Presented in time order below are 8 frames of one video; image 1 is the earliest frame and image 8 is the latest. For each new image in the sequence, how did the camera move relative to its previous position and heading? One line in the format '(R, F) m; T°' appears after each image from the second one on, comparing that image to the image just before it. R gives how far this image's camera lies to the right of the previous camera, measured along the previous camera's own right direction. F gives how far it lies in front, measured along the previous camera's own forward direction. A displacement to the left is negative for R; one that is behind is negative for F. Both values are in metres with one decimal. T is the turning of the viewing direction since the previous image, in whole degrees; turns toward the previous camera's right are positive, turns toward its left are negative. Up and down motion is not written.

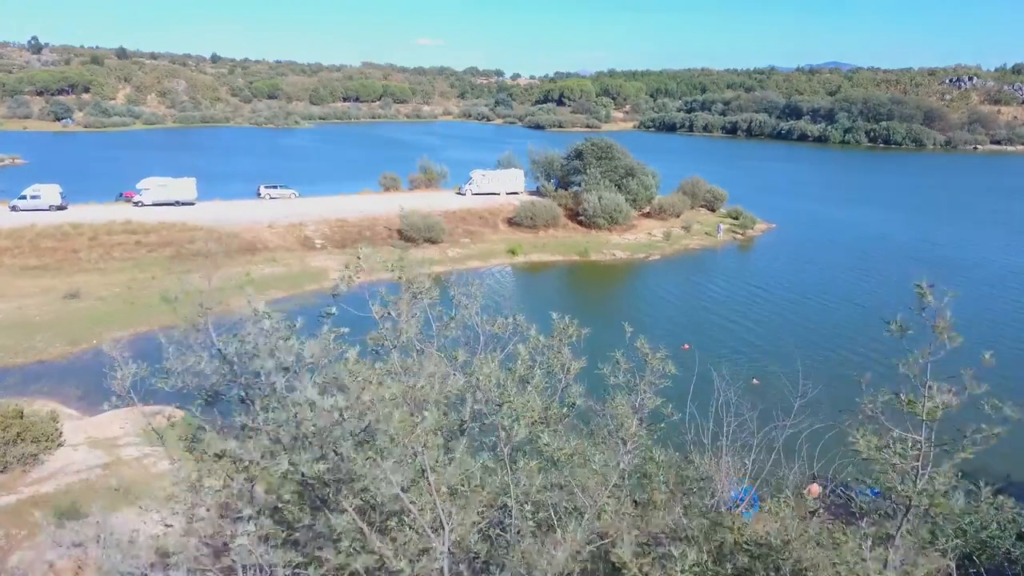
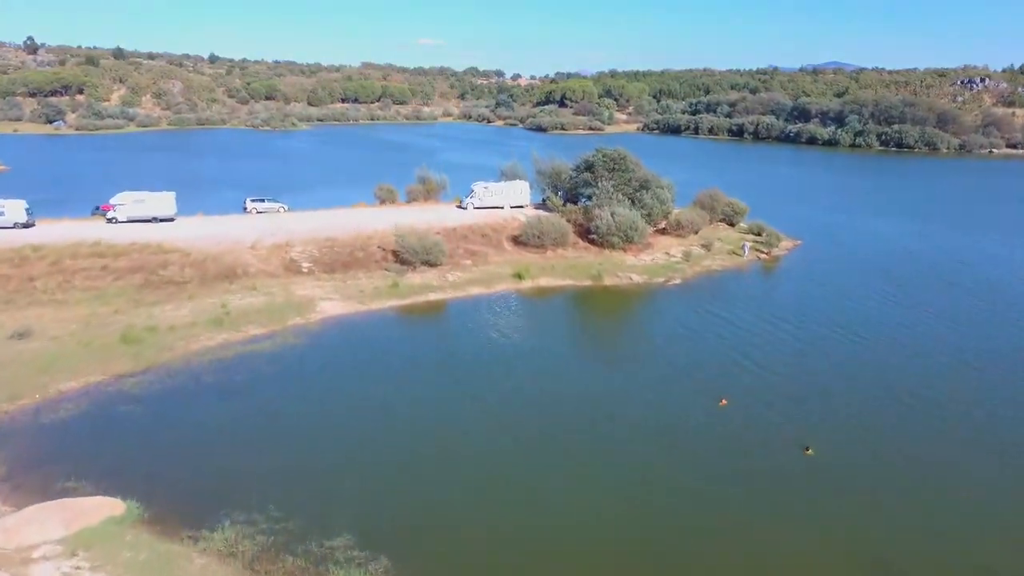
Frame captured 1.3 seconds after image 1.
(-0.3, +3.4) m; 0°
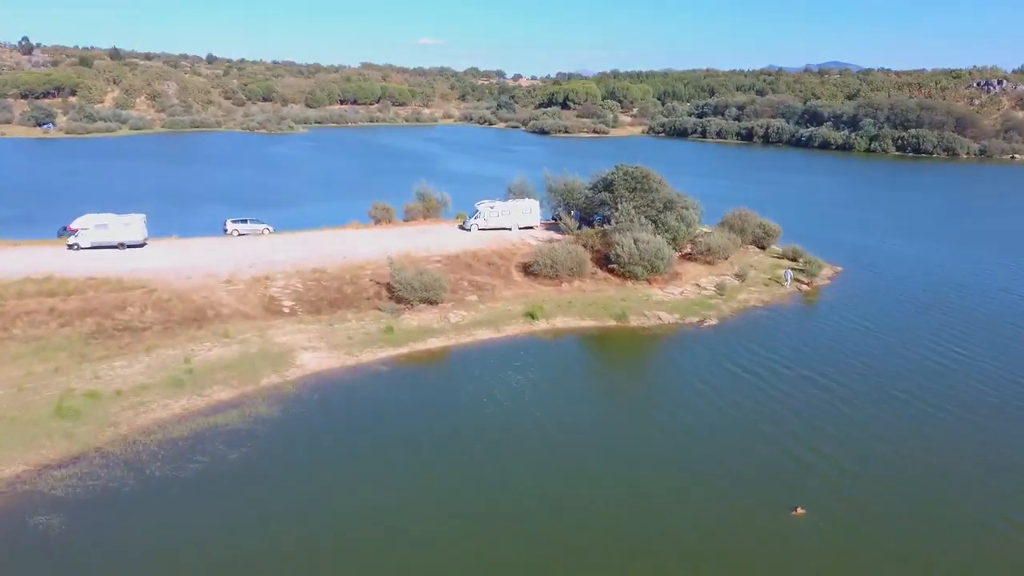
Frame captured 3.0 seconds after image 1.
(-0.5, +4.4) m; 0°
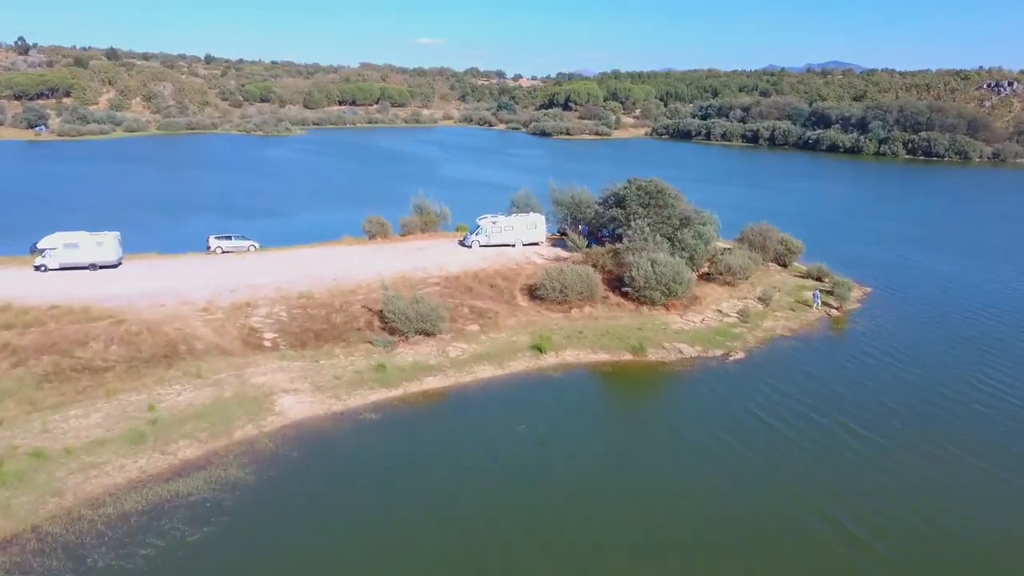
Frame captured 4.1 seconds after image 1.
(-0.2, +2.8) m; 0°
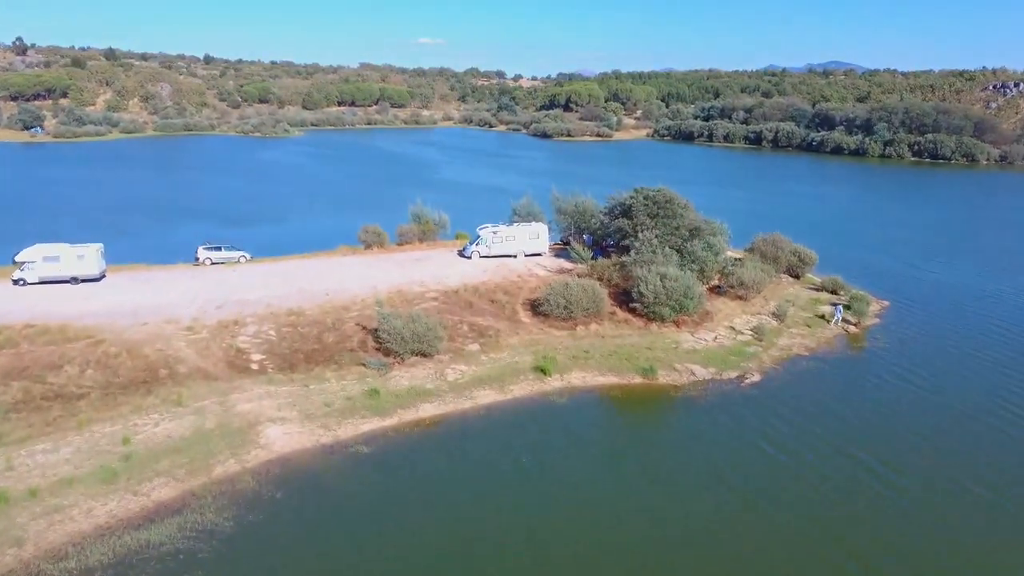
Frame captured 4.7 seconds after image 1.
(-0.1, +1.6) m; 0°
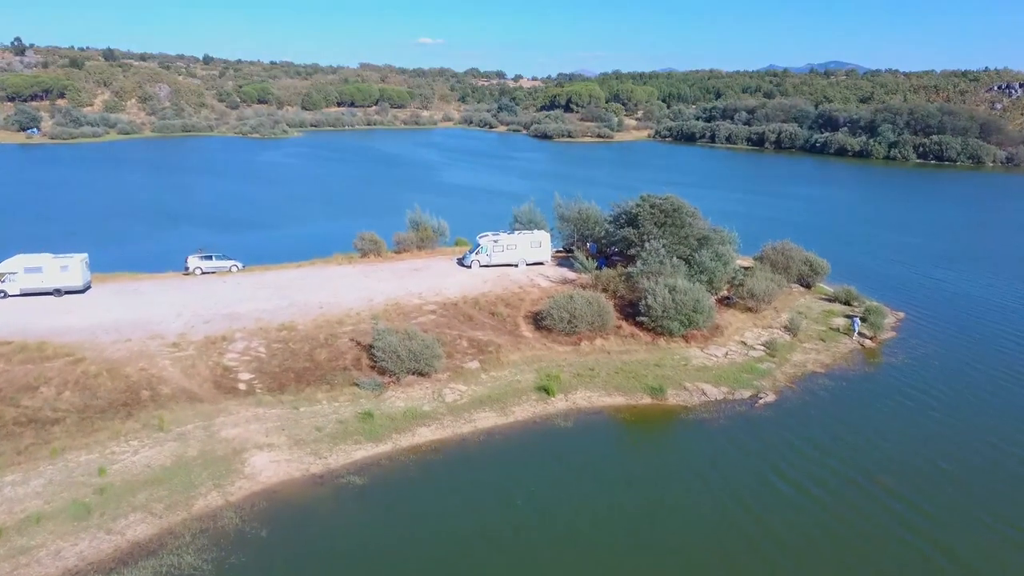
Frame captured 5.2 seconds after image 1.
(-0.1, +1.3) m; 0°
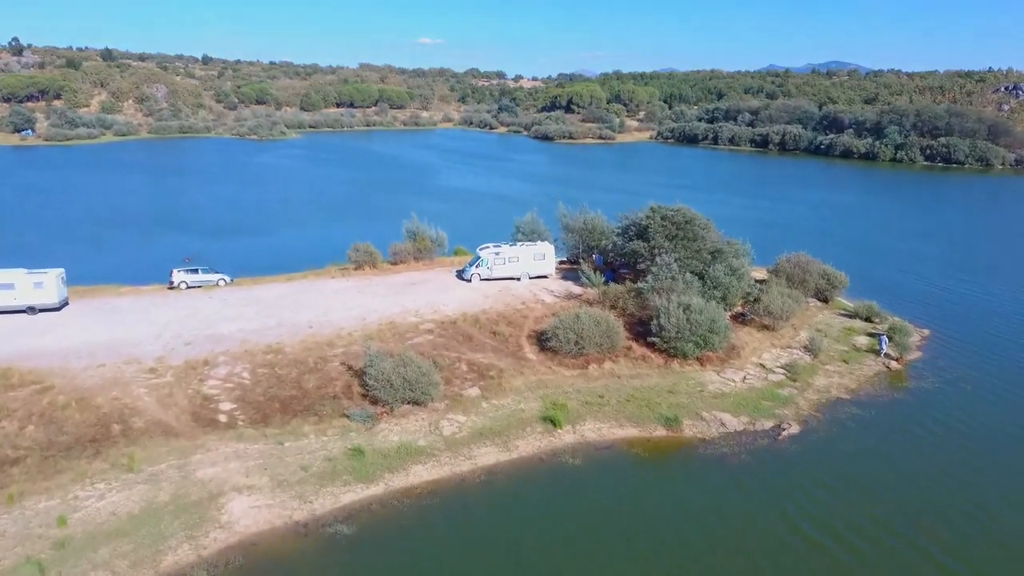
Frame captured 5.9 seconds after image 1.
(-0.1, +1.8) m; 0°
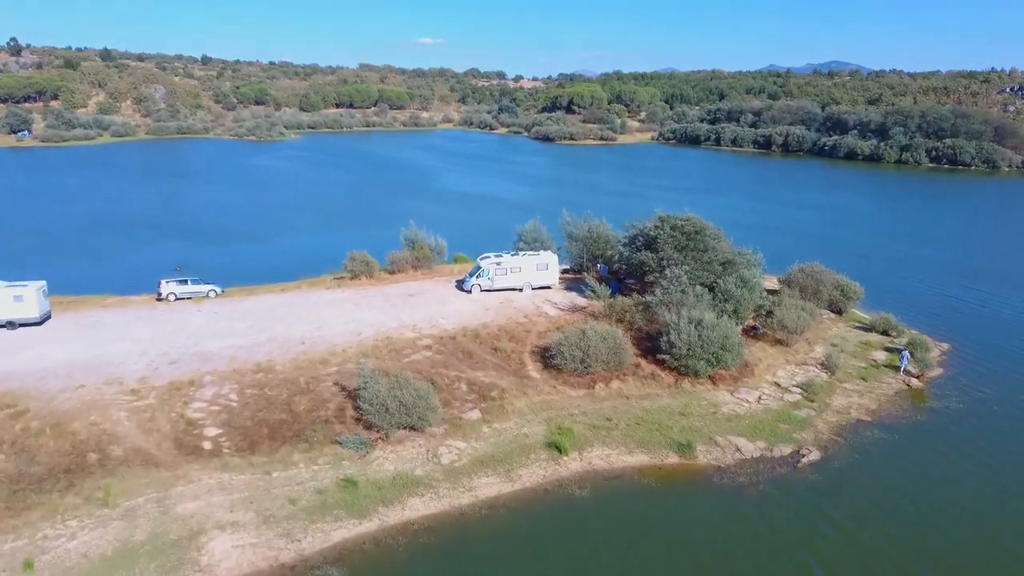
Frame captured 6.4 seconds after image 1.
(-0.1, +1.3) m; 0°
